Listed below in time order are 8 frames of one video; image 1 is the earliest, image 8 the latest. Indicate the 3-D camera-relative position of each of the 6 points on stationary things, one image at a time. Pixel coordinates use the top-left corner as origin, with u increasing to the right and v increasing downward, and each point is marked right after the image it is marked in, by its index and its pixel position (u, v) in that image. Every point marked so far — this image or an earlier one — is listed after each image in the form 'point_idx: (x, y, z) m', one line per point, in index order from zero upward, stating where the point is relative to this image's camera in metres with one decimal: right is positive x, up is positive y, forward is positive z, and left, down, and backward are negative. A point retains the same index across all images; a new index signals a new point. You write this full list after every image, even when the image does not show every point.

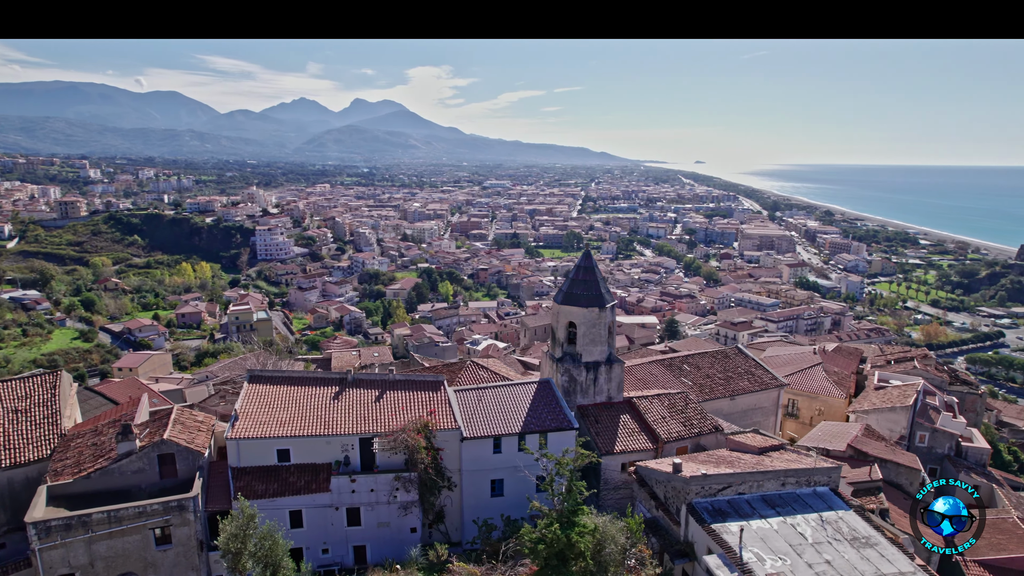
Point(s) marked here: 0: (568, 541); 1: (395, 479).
0: (+0.5, -2.1, +5.8) m
1: (-1.4, -2.3, +8.4) m
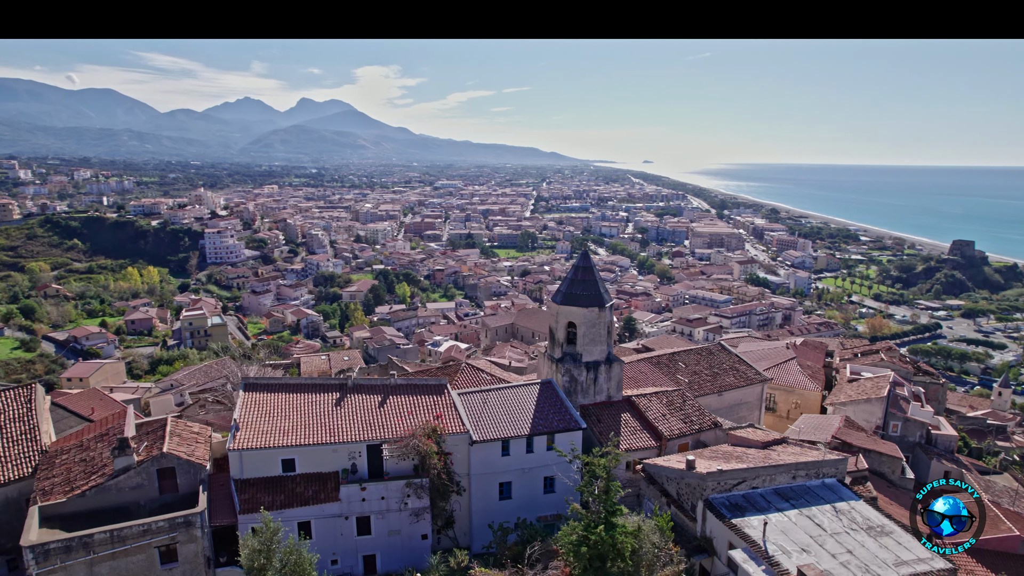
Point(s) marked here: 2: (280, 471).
0: (+0.8, -2.1, +5.8) m
1: (-1.2, -2.4, +8.2) m
2: (-2.8, -2.2, +8.3) m
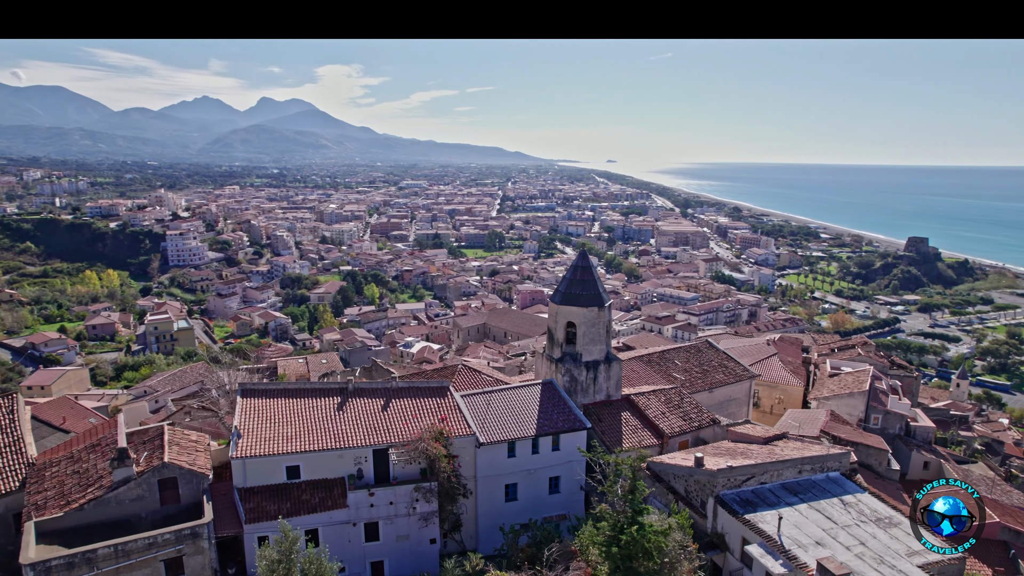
0: (+1.1, -2.1, +5.8) m
1: (-1.1, -2.4, +8.1) m
2: (-2.6, -2.2, +8.1) m
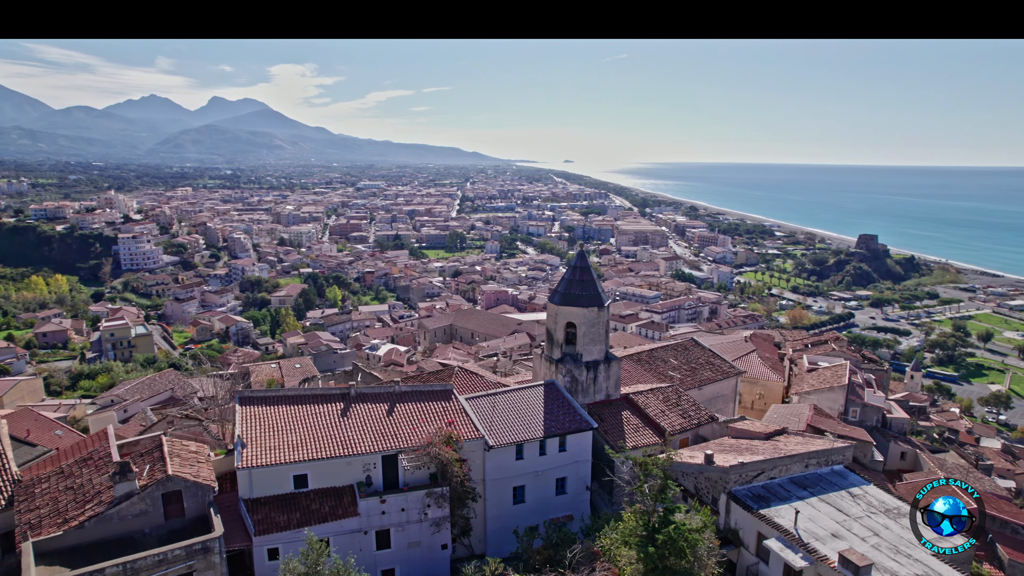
0: (+1.4, -2.1, +5.8) m
1: (-1.0, -2.4, +8.0) m
2: (-2.5, -2.3, +7.9) m
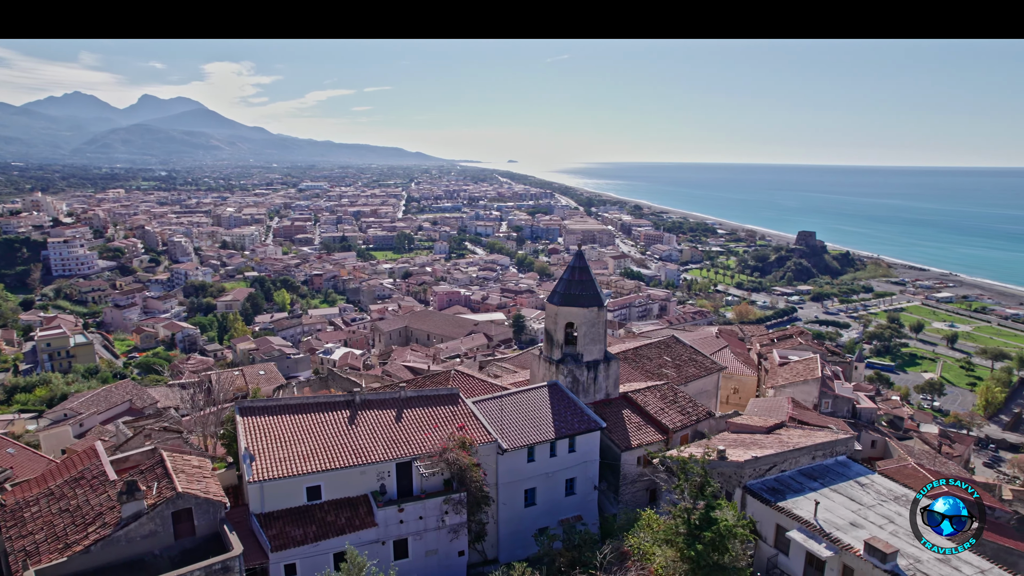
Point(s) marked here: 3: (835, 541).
0: (+1.7, -2.1, +5.9) m
1: (-0.8, -2.4, +7.9) m
2: (-2.3, -2.3, +7.6) m
3: (+3.2, -2.5, +6.9) m
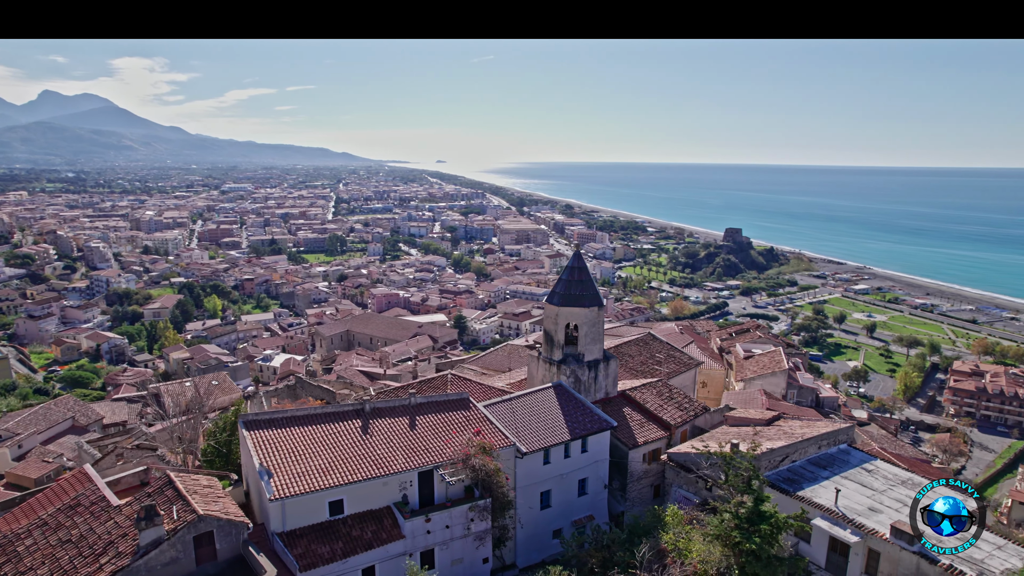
0: (+2.2, -2.1, +6.0) m
1: (-0.5, -2.5, +7.7) m
2: (-1.9, -2.4, +7.3) m
3: (+3.6, -2.5, +7.2) m
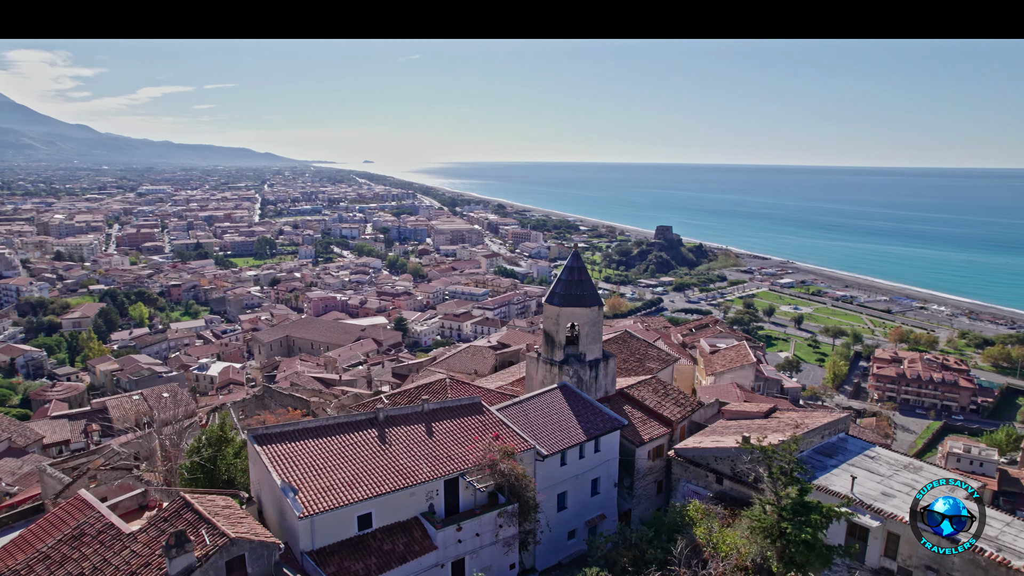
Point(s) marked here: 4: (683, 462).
0: (+2.7, -2.1, +6.1) m
1: (-0.2, -2.5, +7.6) m
2: (-1.6, -2.4, +7.0) m
3: (+3.9, -2.4, +7.4) m
4: (+2.3, -2.4, +9.4) m
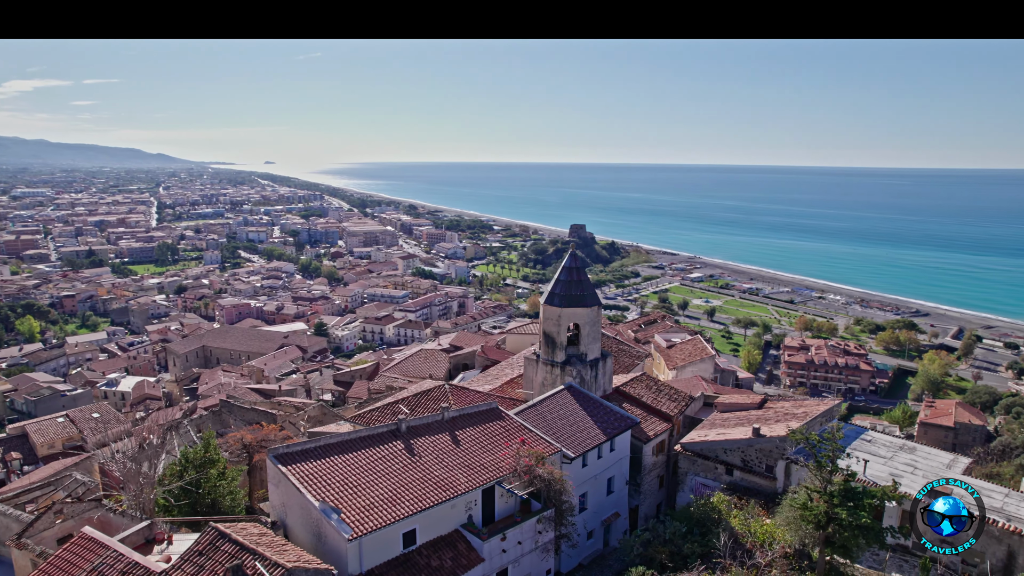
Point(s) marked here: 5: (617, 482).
0: (+3.3, -2.0, +6.4) m
1: (+0.3, -2.5, +7.4) m
2: (-1.1, -2.5, +6.7) m
3: (+4.3, -2.3, +7.9) m
4: (+2.4, -2.3, +9.6) m
5: (+1.4, -2.6, +9.3) m
